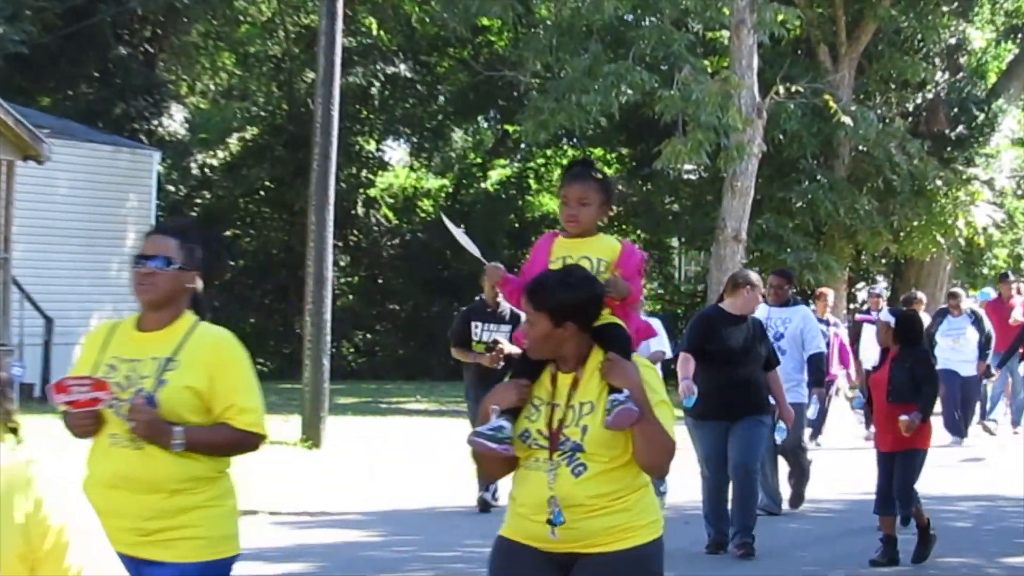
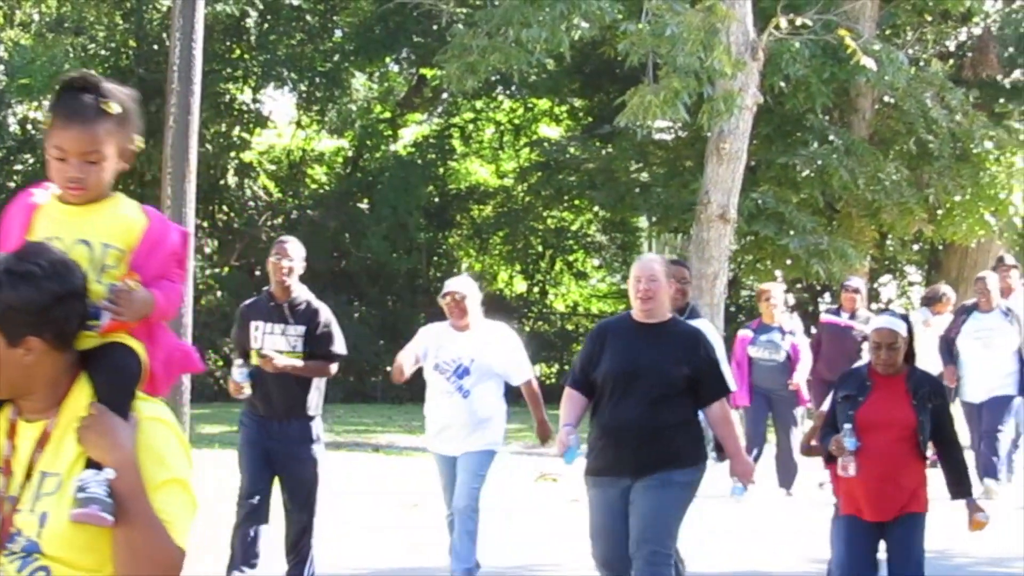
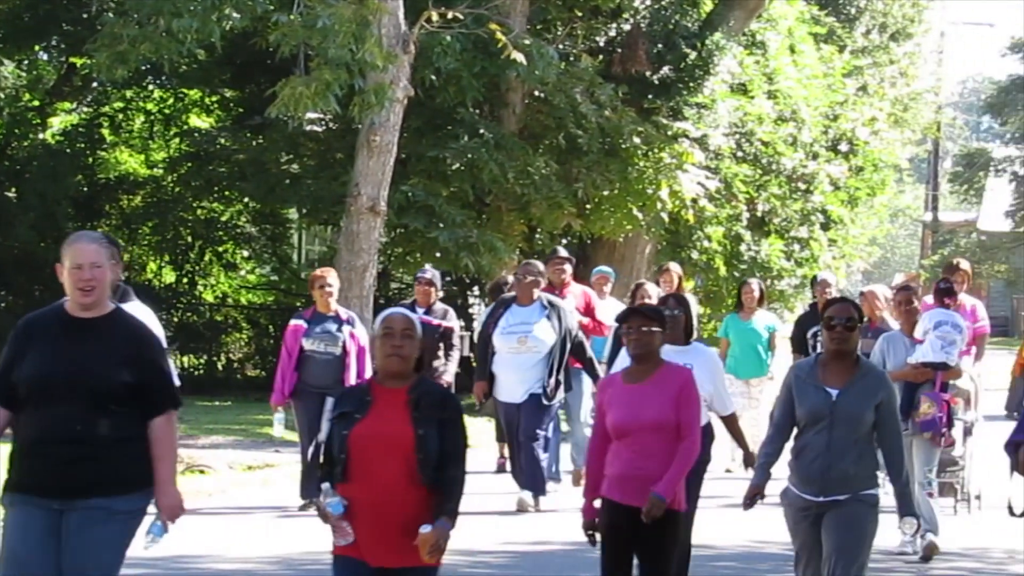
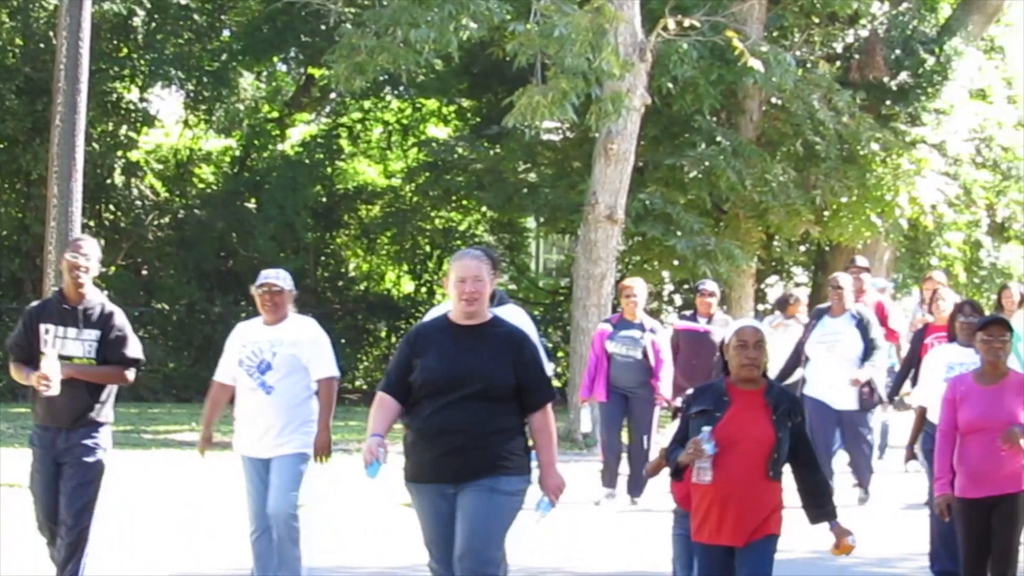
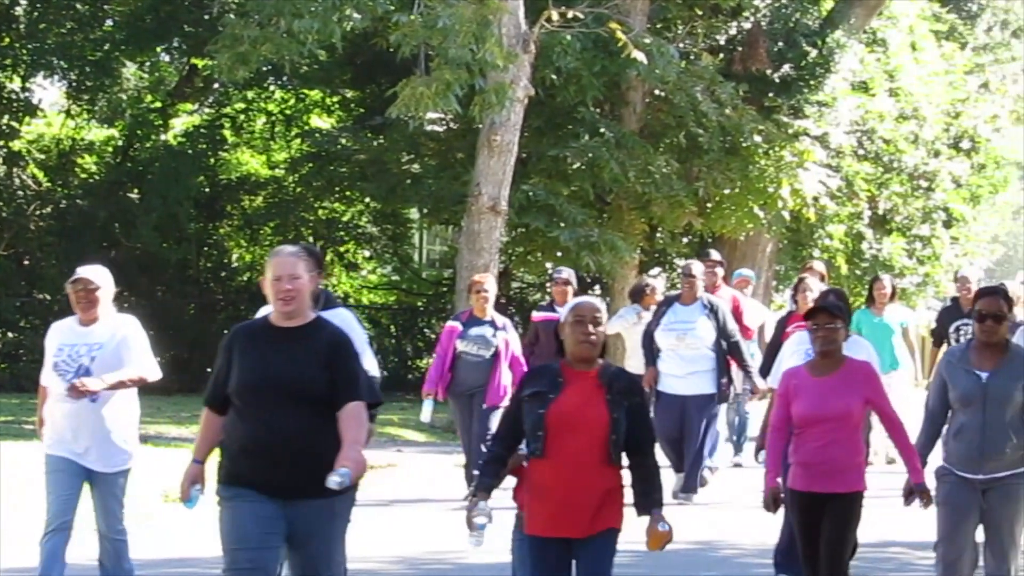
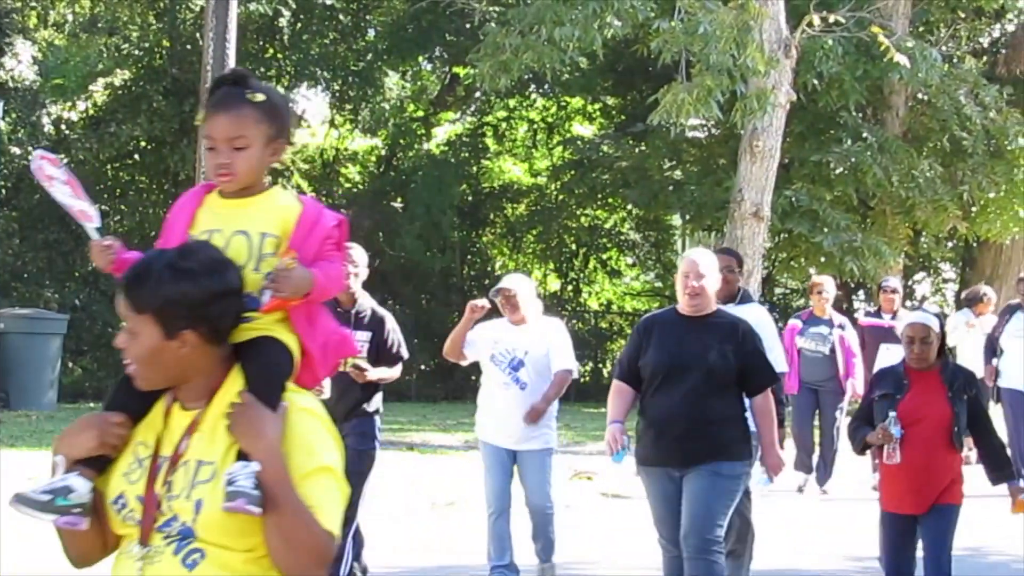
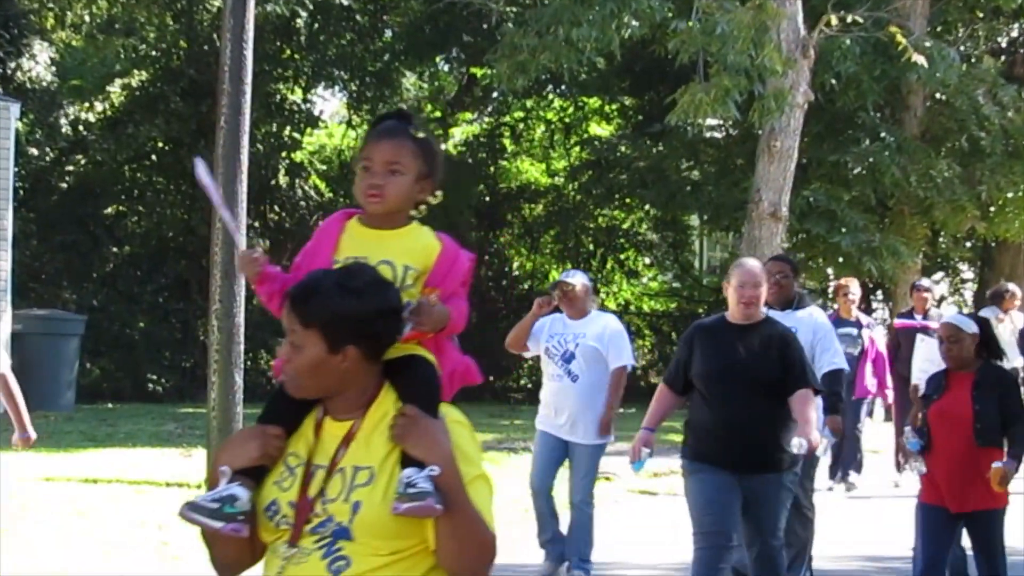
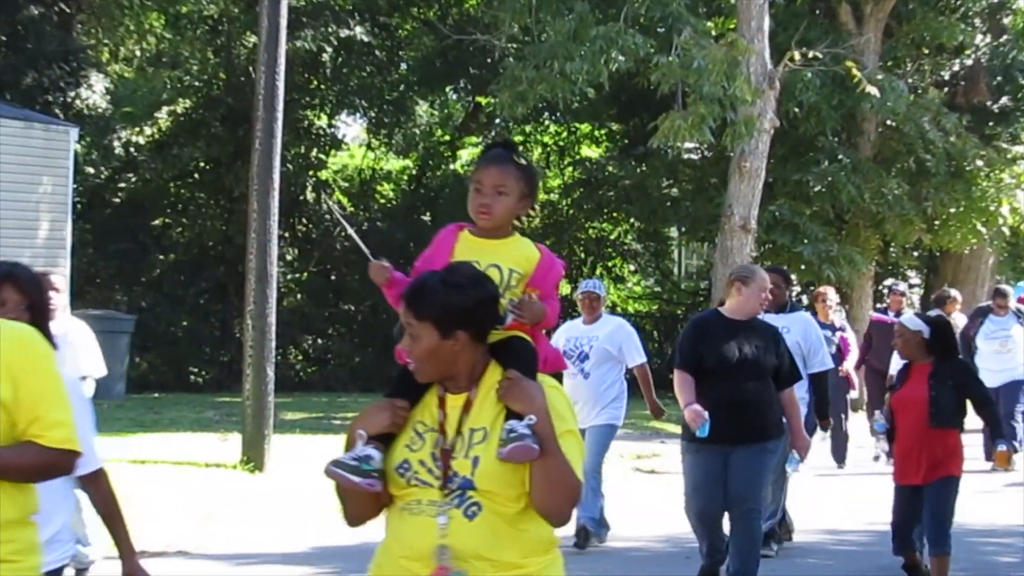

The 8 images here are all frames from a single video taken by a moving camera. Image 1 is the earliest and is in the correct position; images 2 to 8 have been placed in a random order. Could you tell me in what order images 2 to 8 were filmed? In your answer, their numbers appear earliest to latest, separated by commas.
8, 7, 6, 2, 4, 5, 3
